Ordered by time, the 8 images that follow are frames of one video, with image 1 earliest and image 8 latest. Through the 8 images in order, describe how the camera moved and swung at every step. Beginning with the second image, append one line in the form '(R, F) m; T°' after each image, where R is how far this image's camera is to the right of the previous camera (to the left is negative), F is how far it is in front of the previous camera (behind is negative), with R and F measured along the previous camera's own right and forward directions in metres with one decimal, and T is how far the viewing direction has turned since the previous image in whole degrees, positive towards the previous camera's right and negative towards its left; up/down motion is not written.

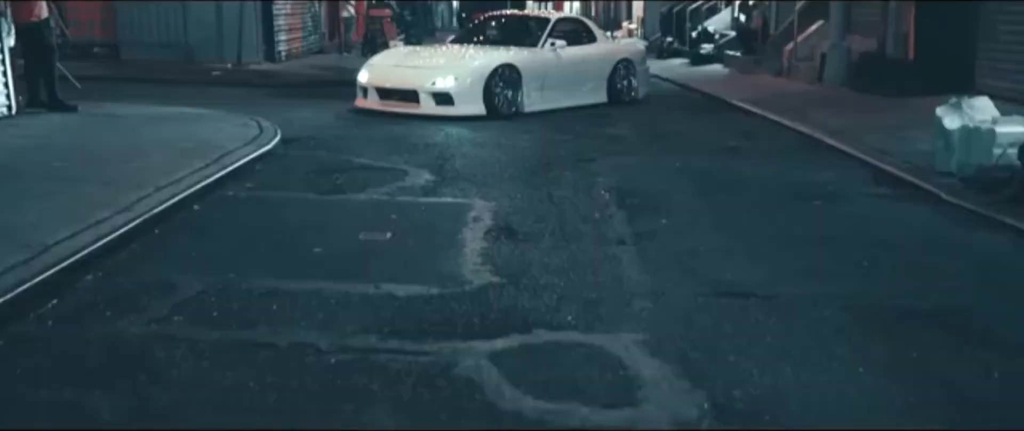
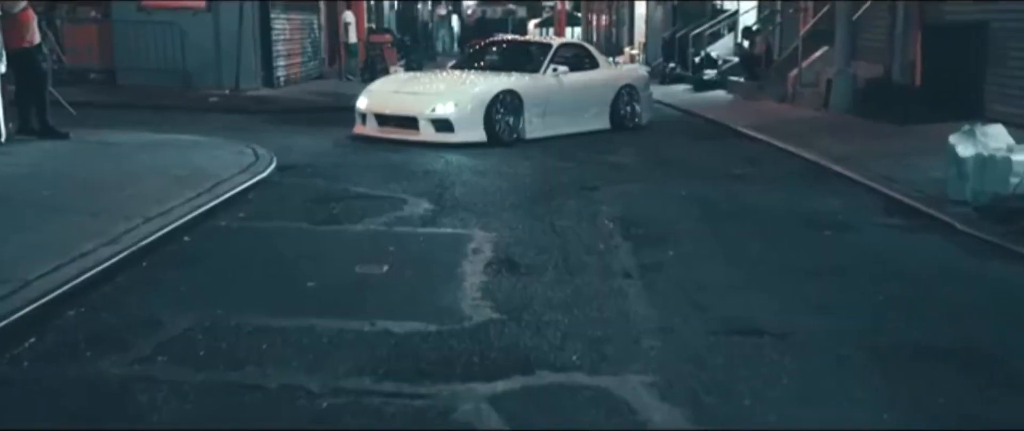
(0.0, +0.3) m; 0°
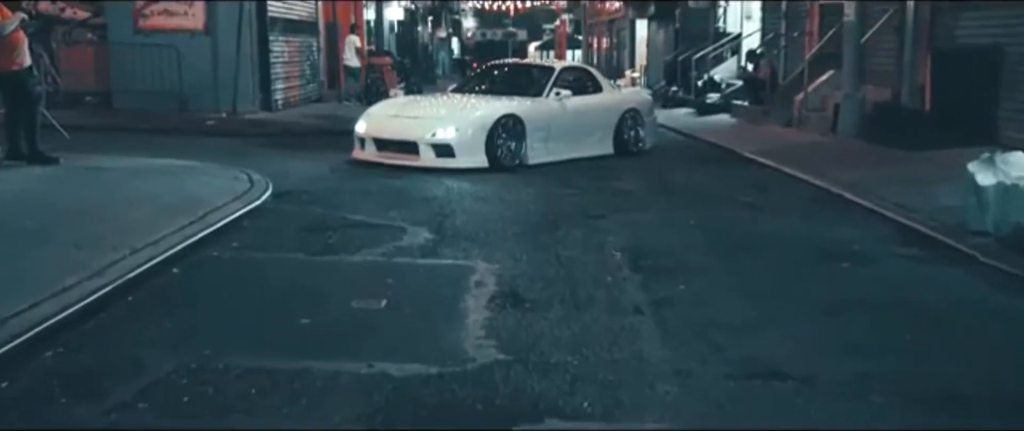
(0.0, +0.4) m; 0°
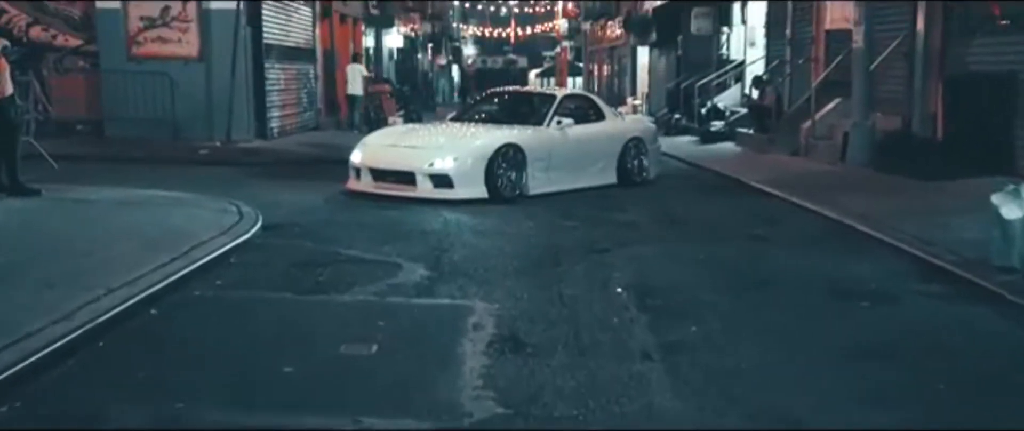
(0.0, +0.5) m; 0°
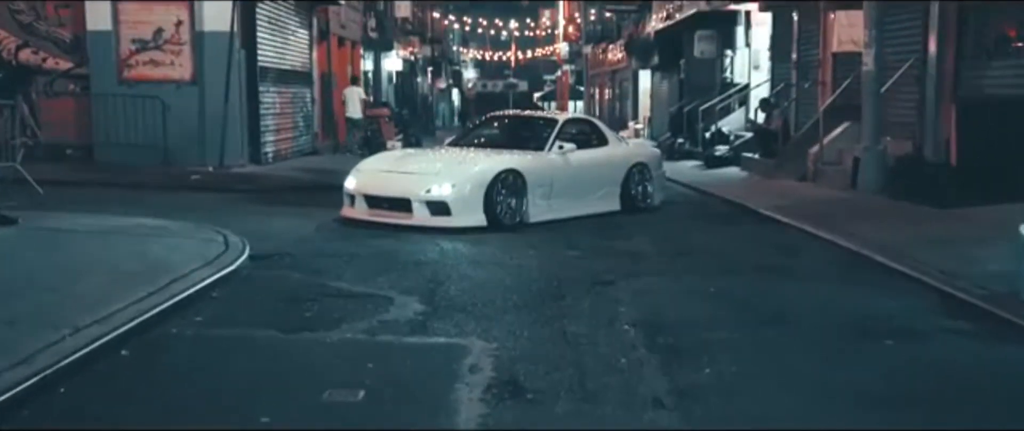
(0.0, +0.5) m; 0°
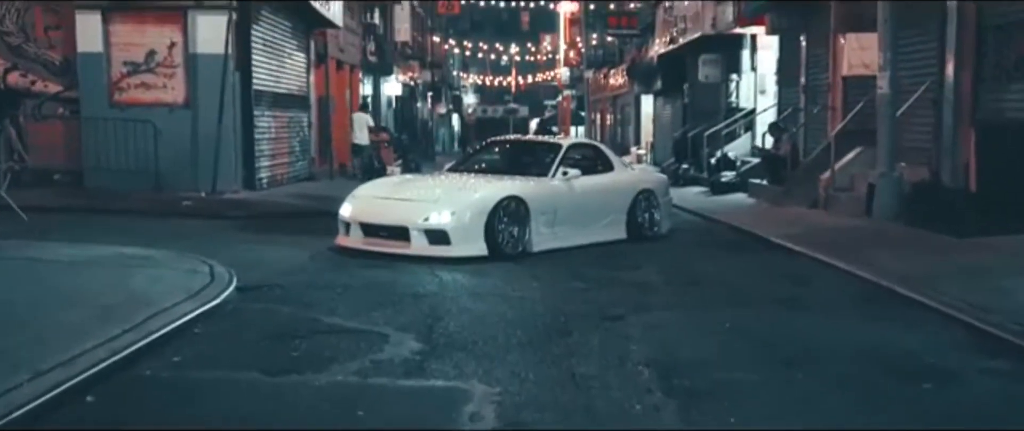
(0.0, +0.6) m; 0°
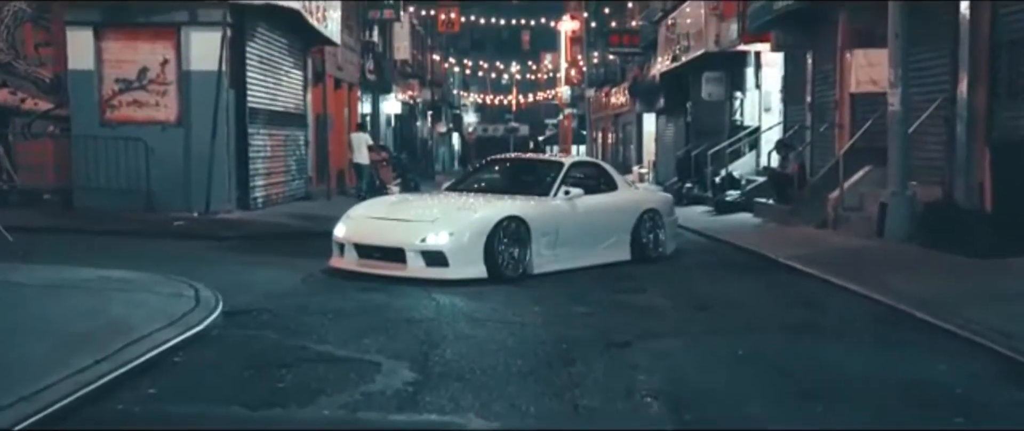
(0.0, +0.5) m; 0°
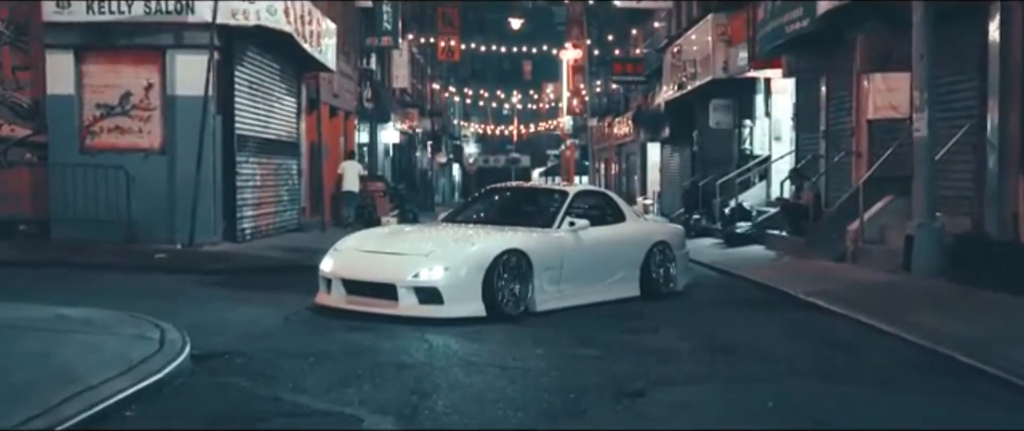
(0.0, +1.0) m; 0°
